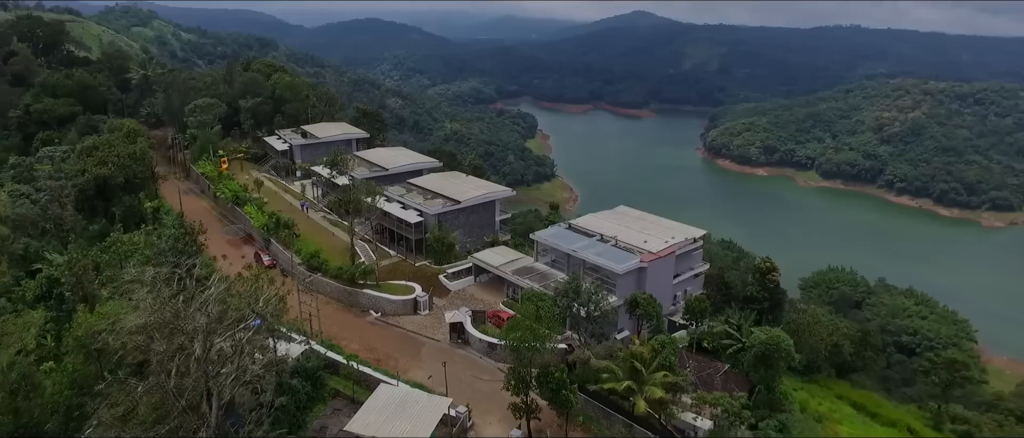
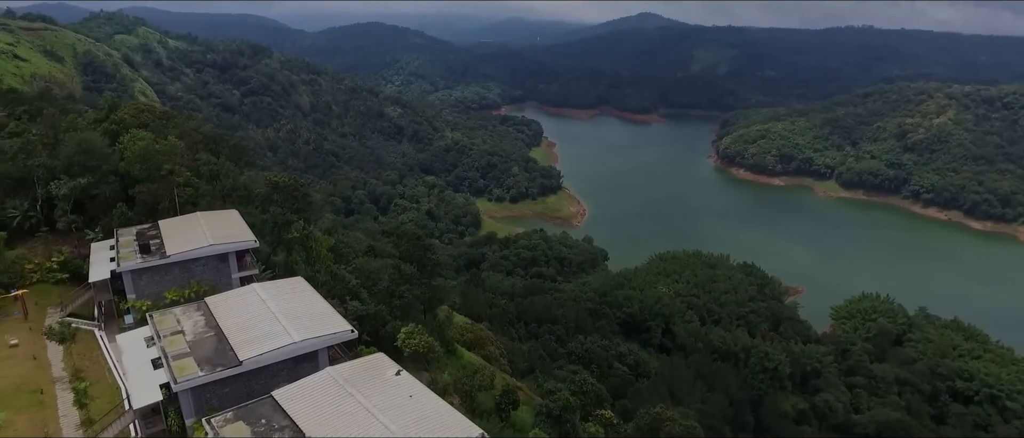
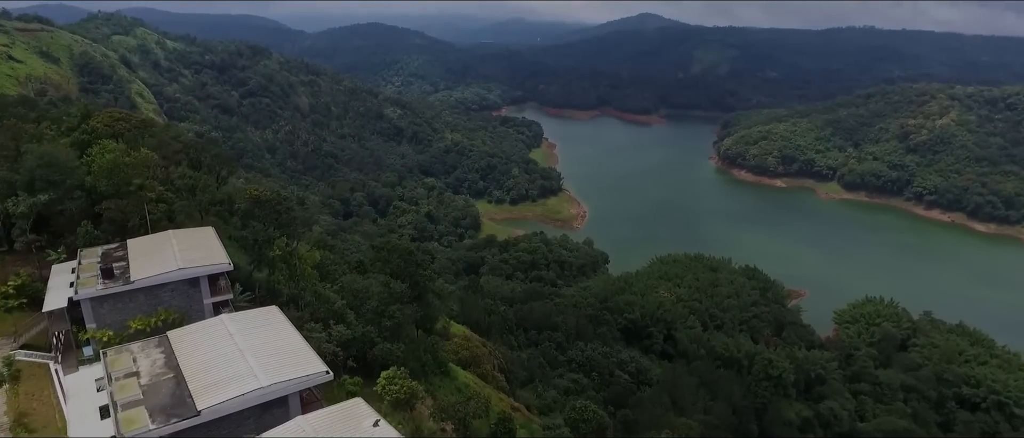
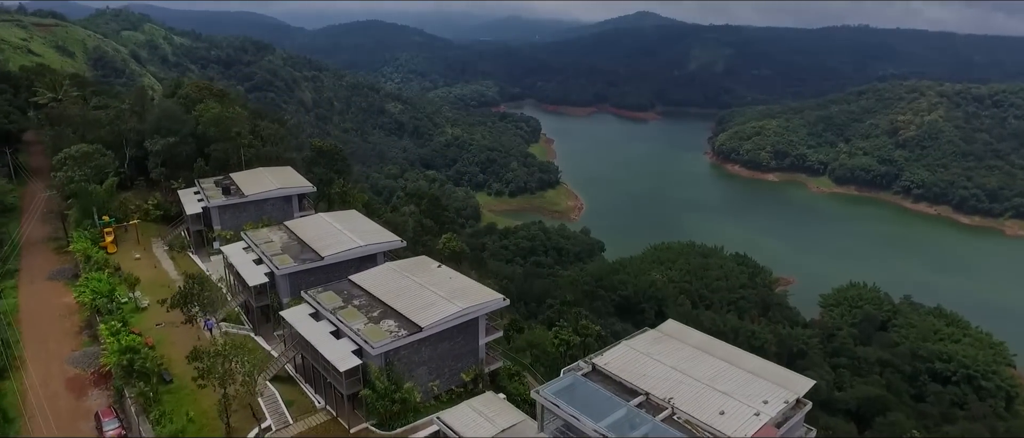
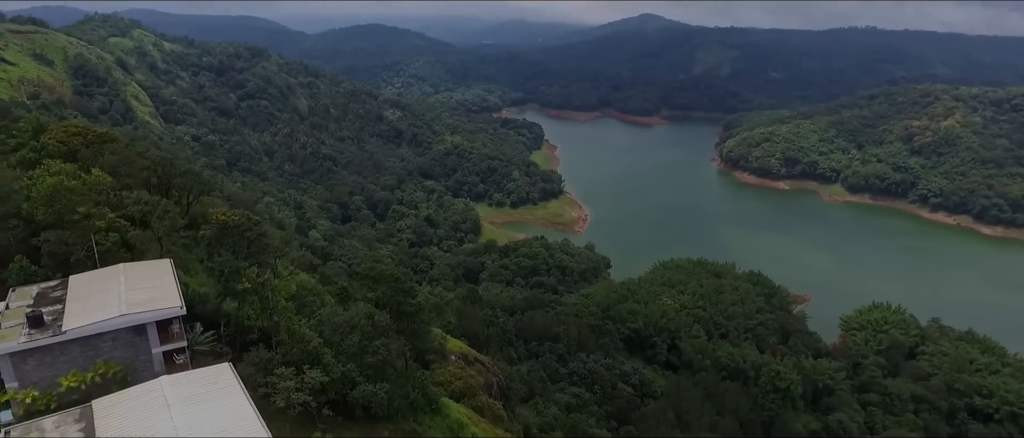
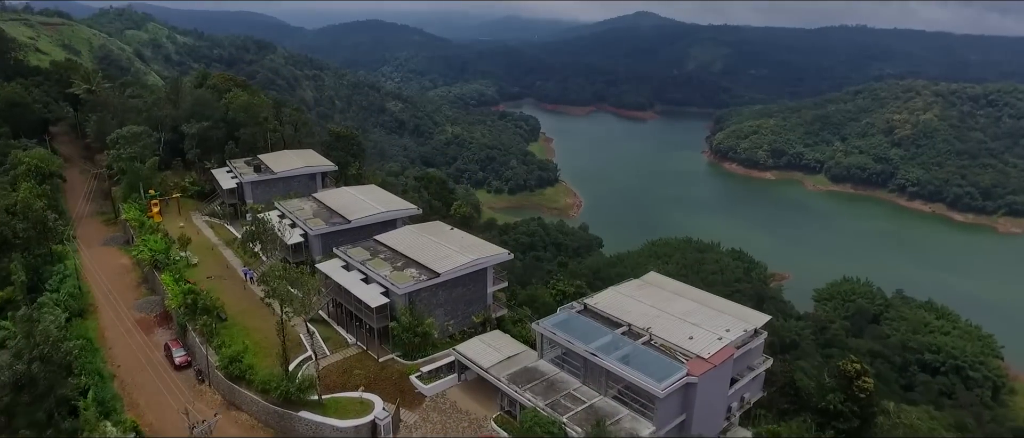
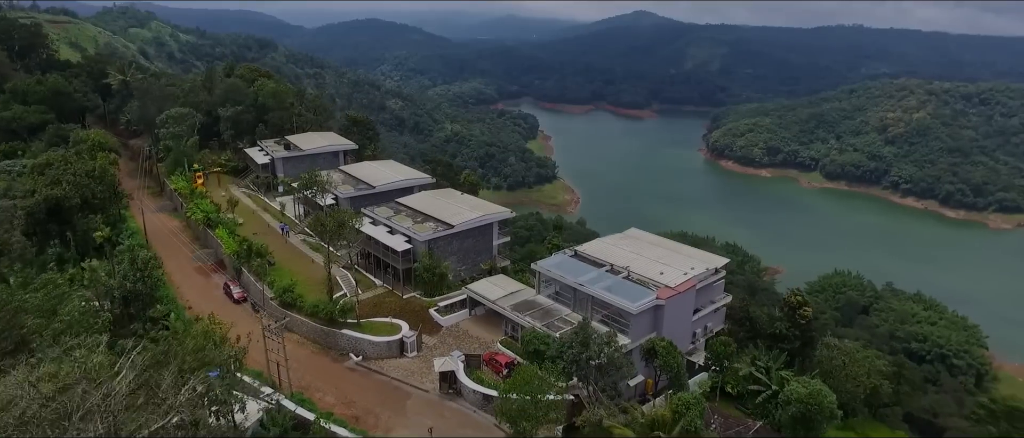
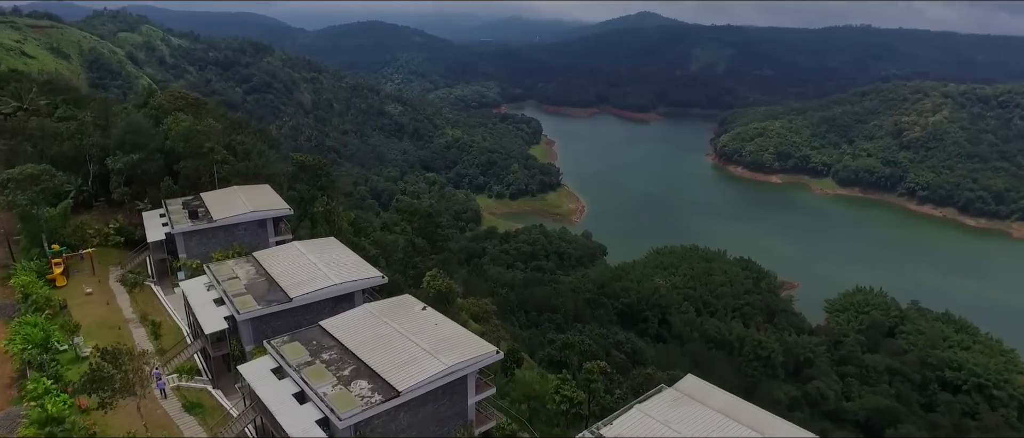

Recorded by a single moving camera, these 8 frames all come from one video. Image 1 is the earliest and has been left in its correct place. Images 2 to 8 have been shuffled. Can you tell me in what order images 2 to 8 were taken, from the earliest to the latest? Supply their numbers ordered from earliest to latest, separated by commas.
7, 6, 4, 8, 2, 3, 5
